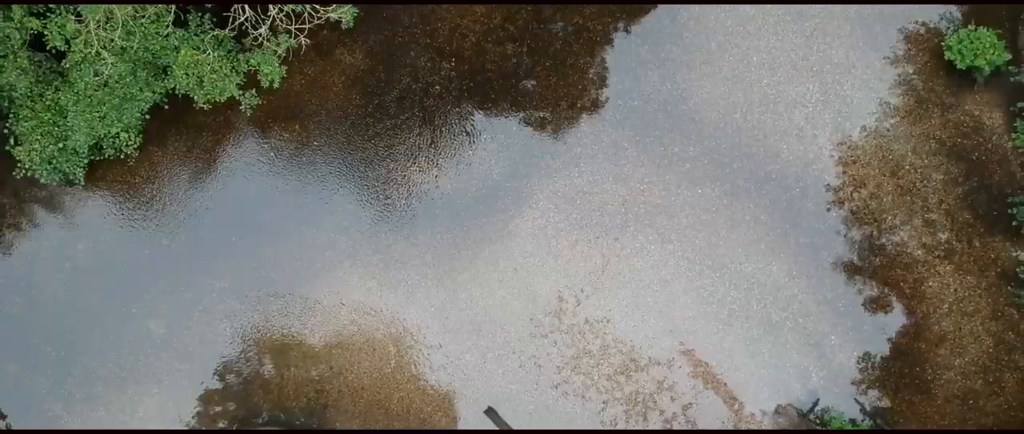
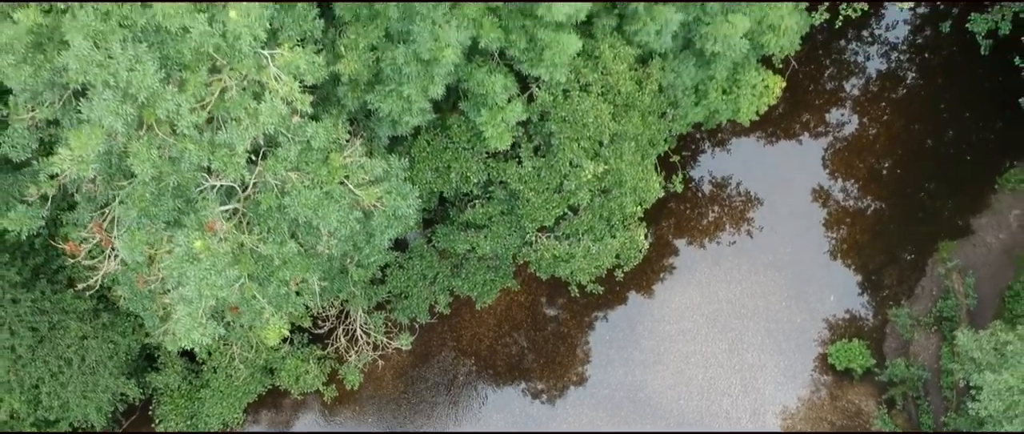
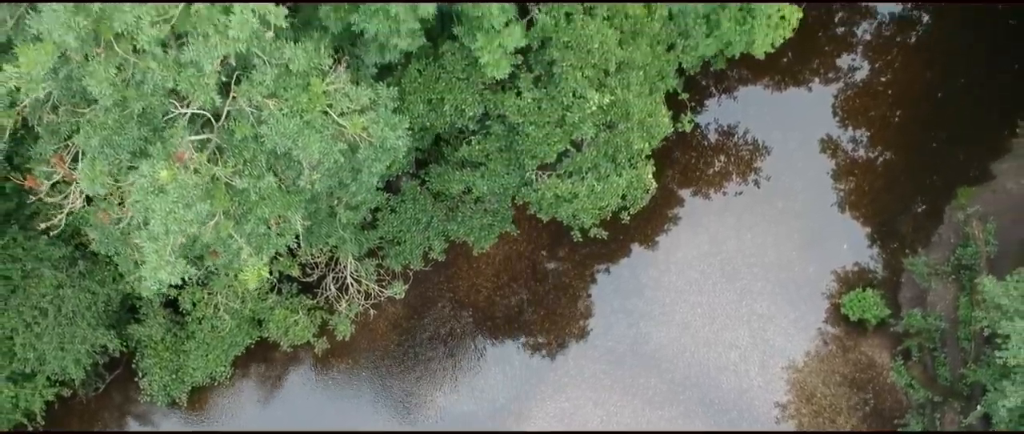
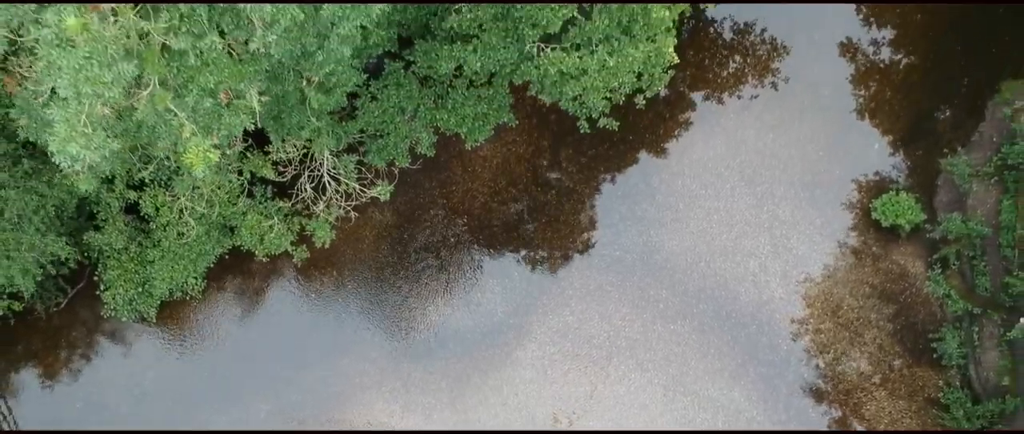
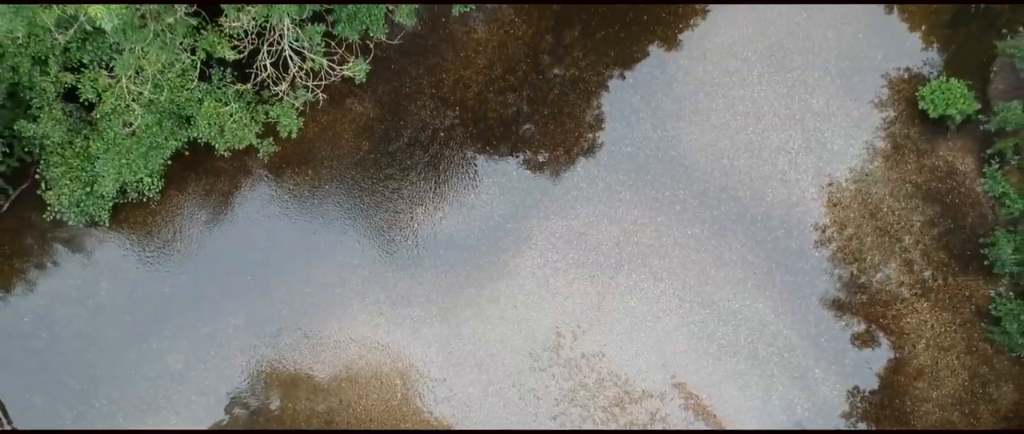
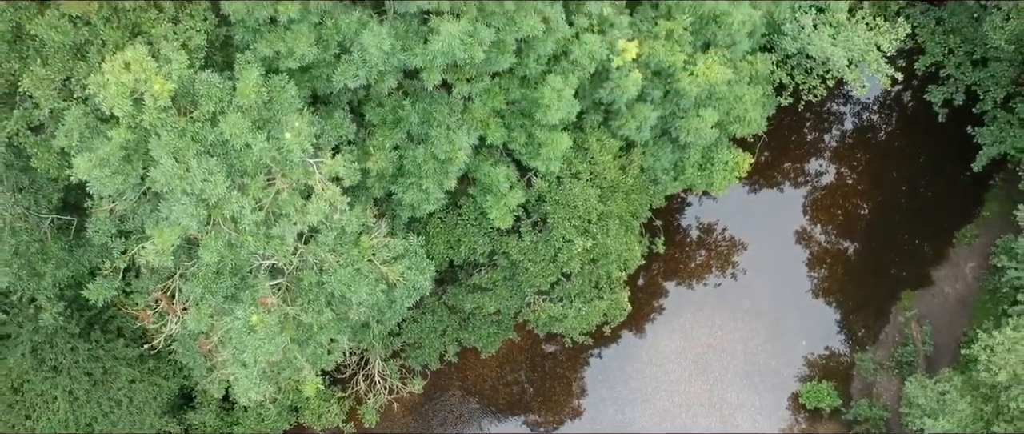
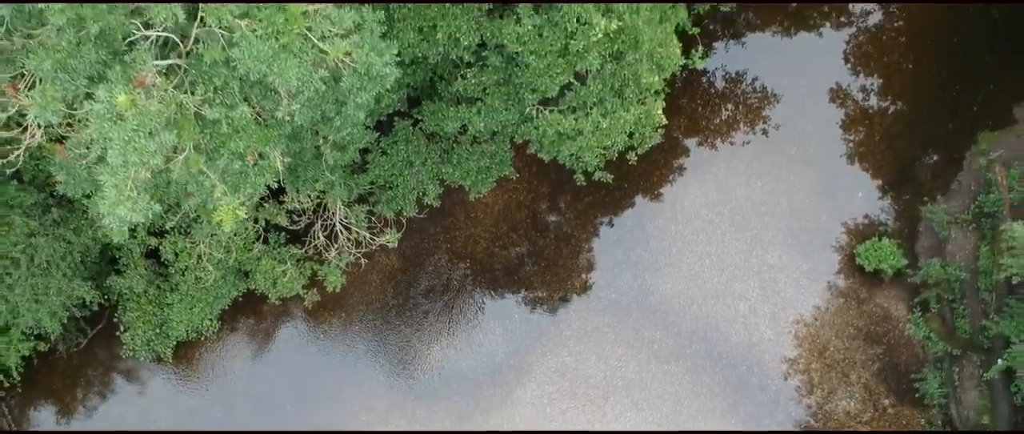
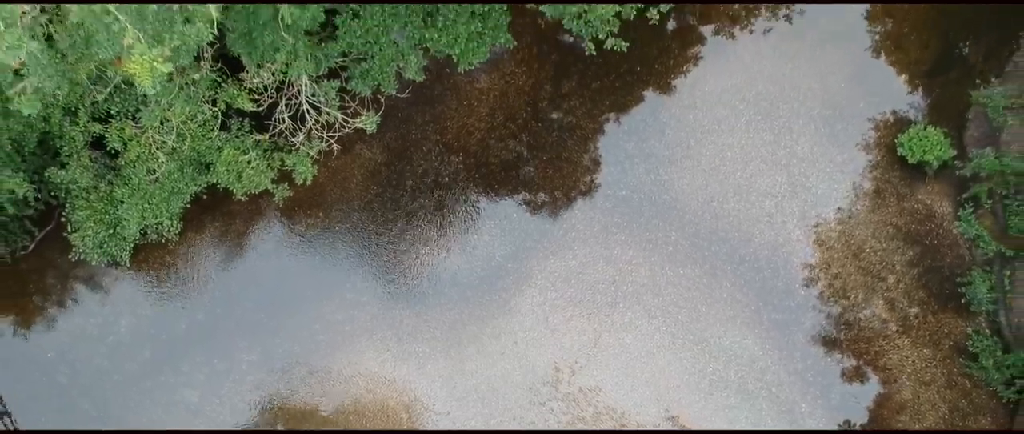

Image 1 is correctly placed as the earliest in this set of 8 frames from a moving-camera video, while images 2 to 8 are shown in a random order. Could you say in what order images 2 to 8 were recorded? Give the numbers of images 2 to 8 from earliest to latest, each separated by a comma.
5, 8, 4, 7, 3, 2, 6
